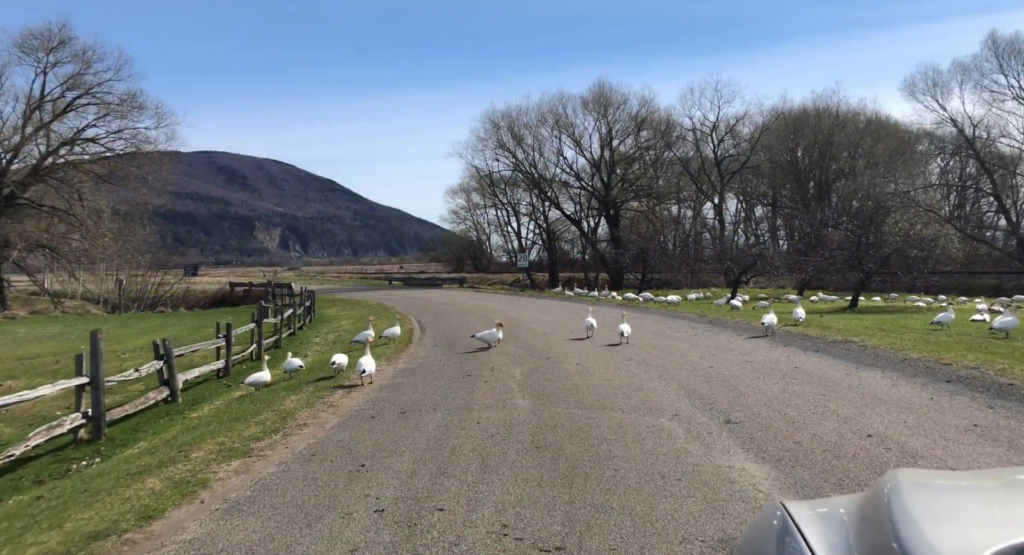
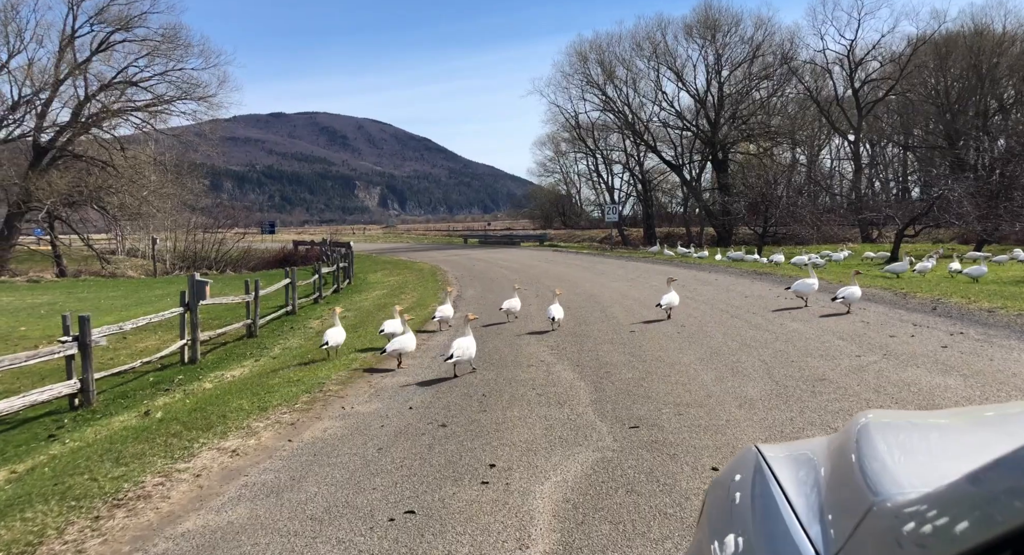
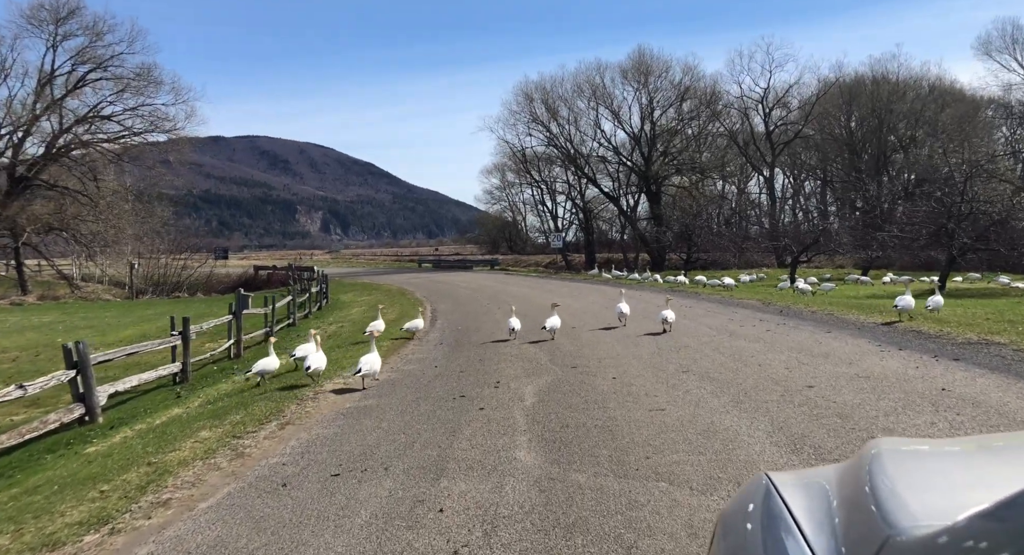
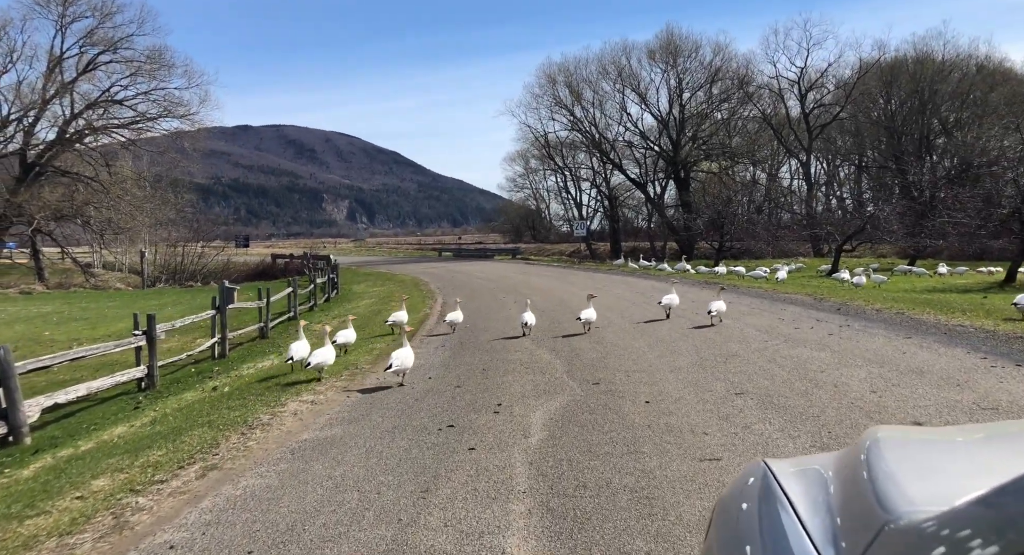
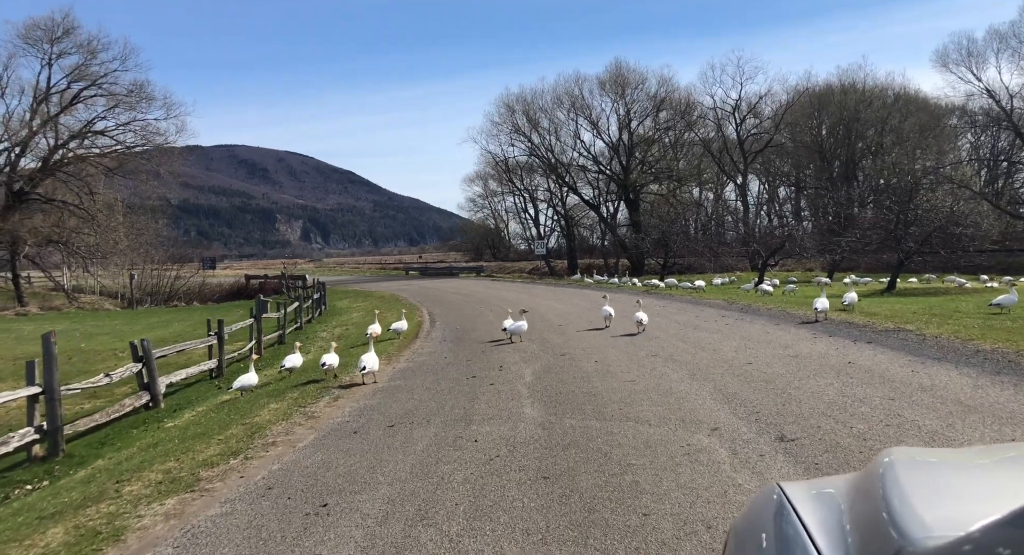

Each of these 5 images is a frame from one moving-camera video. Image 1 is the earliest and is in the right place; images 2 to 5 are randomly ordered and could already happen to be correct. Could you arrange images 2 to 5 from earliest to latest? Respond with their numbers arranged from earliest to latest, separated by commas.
5, 3, 4, 2
